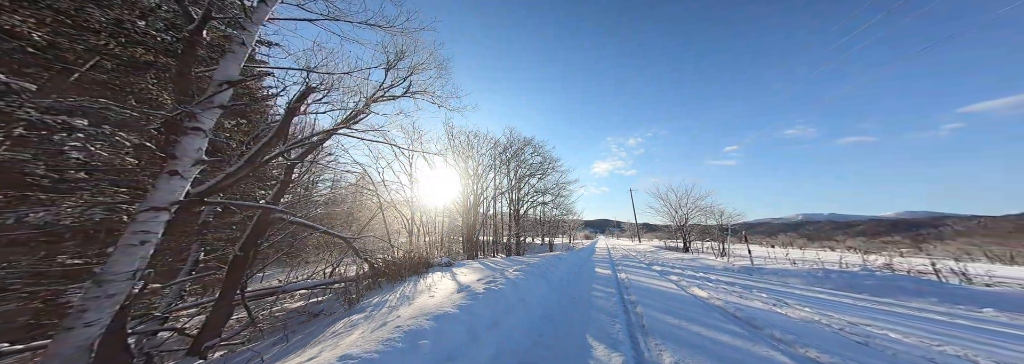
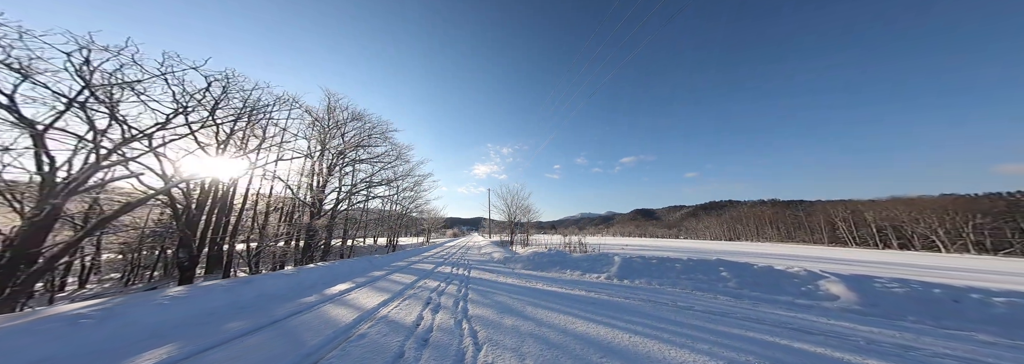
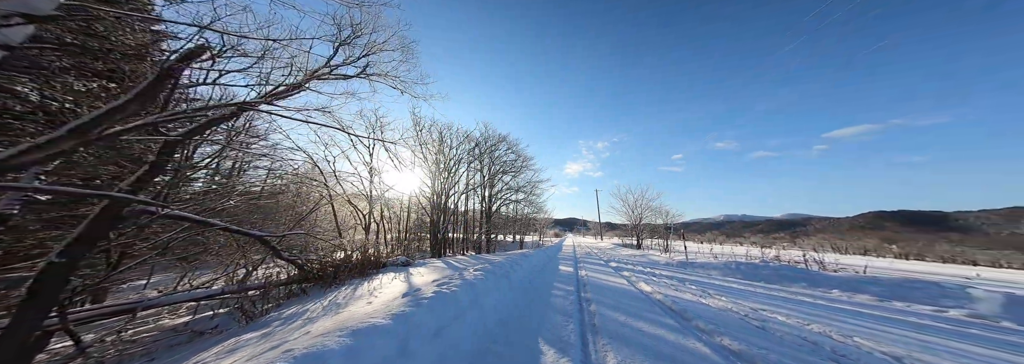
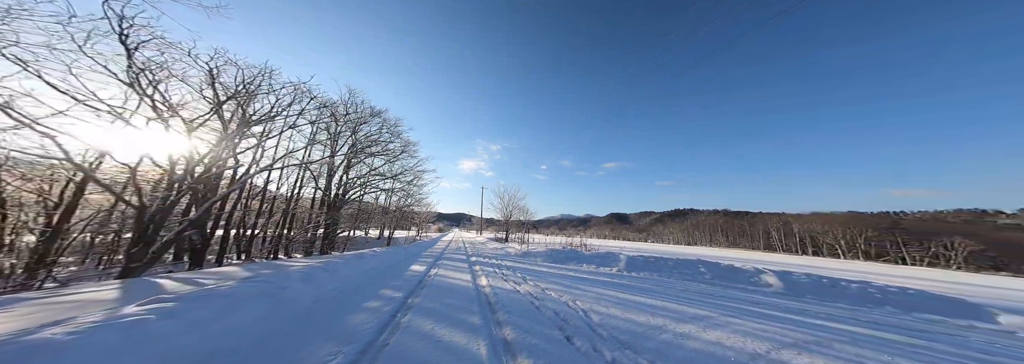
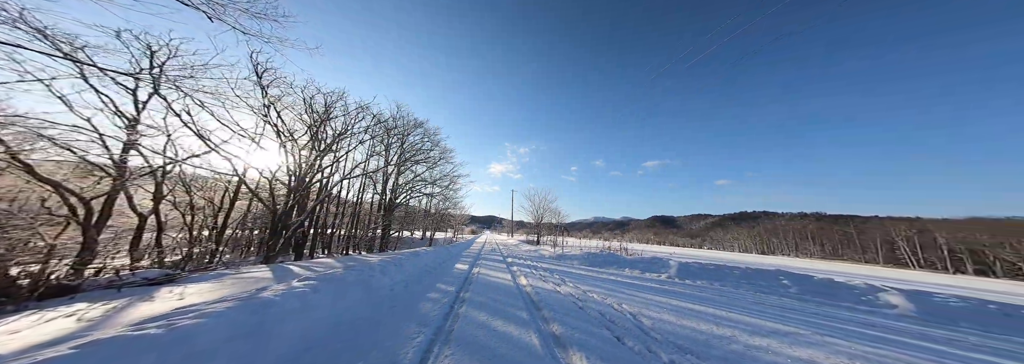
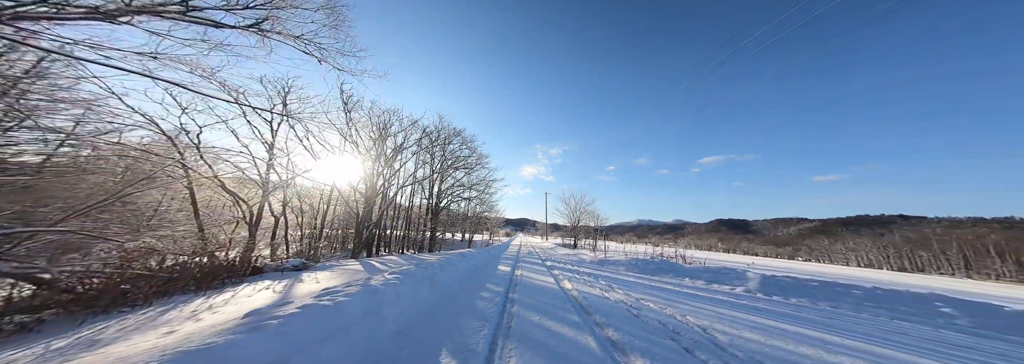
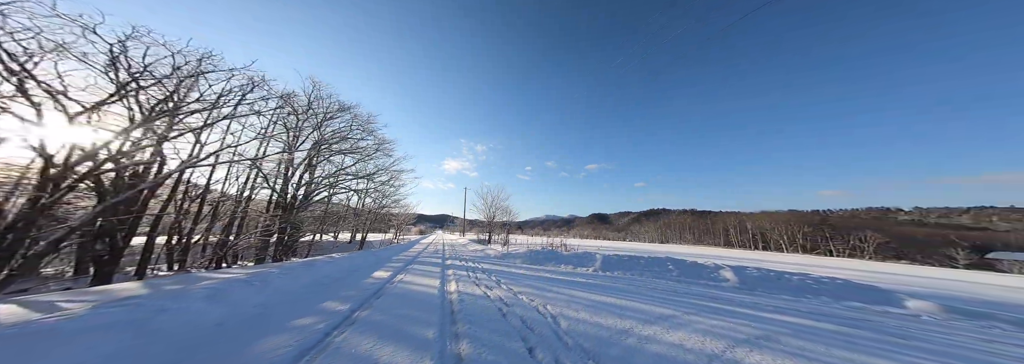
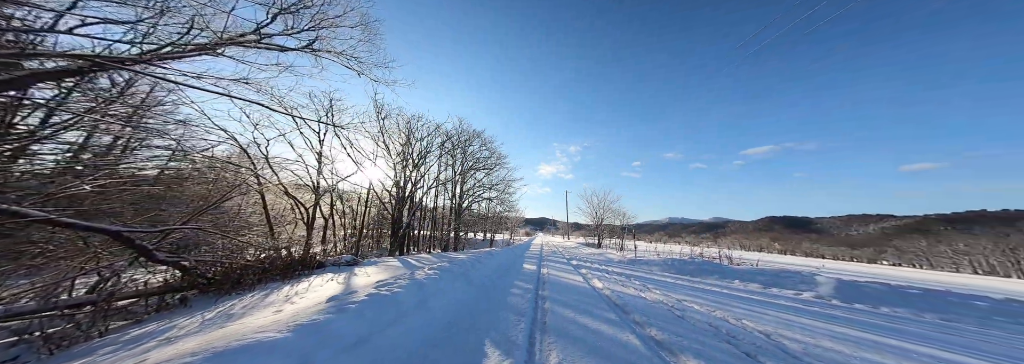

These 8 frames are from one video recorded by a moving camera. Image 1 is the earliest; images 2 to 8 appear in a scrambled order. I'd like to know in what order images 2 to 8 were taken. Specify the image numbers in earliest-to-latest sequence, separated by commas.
3, 8, 6, 5, 4, 7, 2
